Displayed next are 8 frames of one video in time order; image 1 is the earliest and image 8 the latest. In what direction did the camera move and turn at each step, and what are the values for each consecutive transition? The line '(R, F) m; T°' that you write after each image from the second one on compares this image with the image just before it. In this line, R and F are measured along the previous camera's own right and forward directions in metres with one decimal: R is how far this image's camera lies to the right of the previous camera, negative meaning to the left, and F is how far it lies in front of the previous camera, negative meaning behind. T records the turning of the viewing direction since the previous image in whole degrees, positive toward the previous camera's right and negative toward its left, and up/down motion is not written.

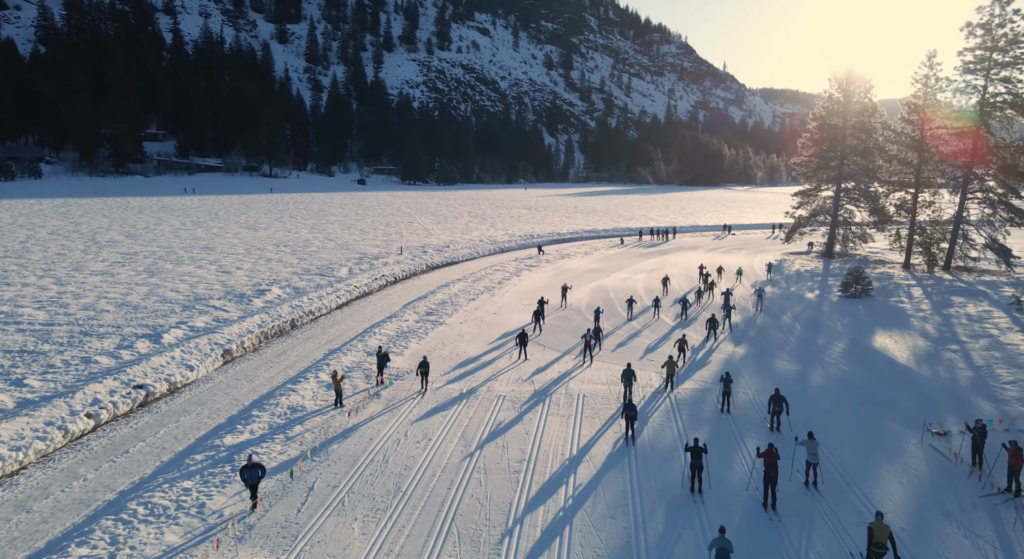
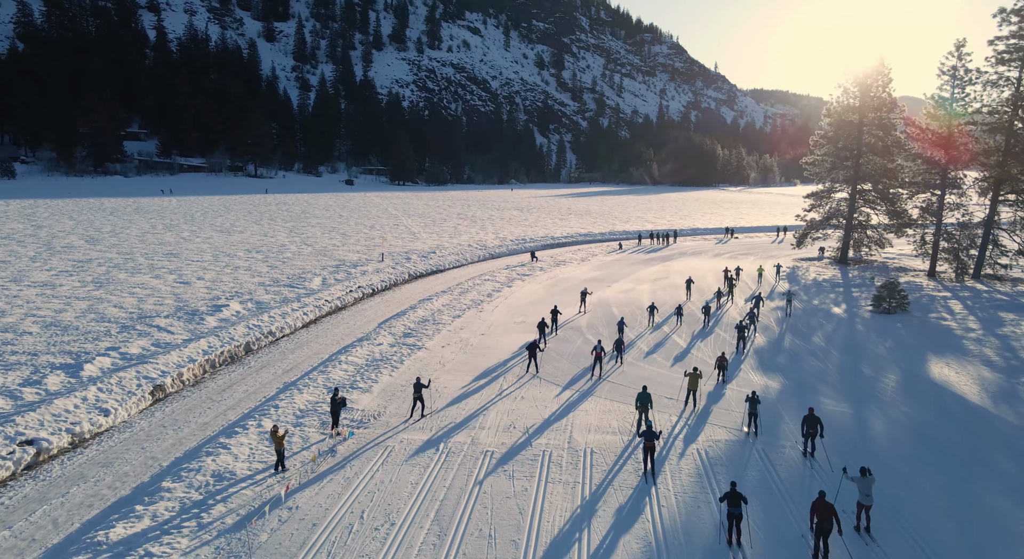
(0.0, +3.6) m; +1°
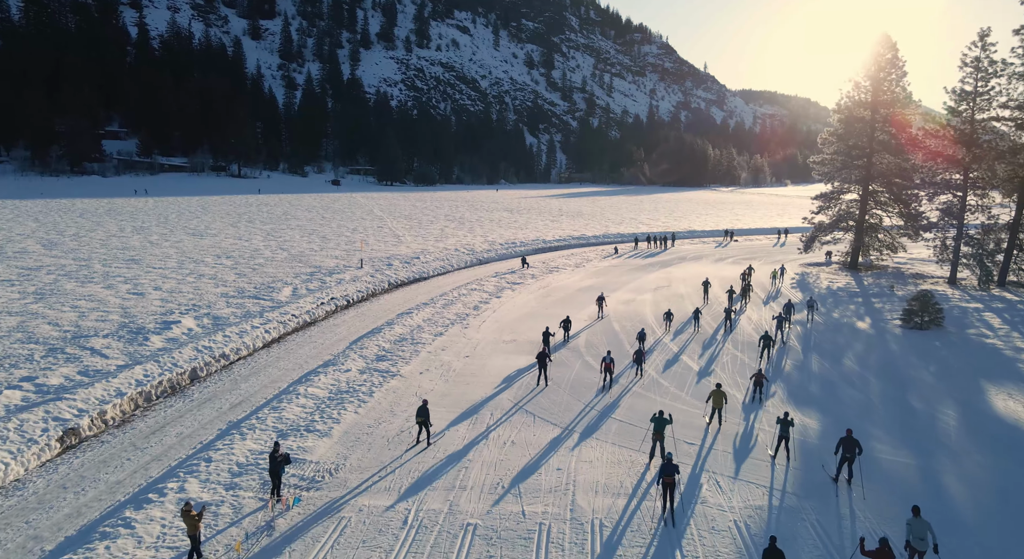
(0.0, +3.0) m; +1°
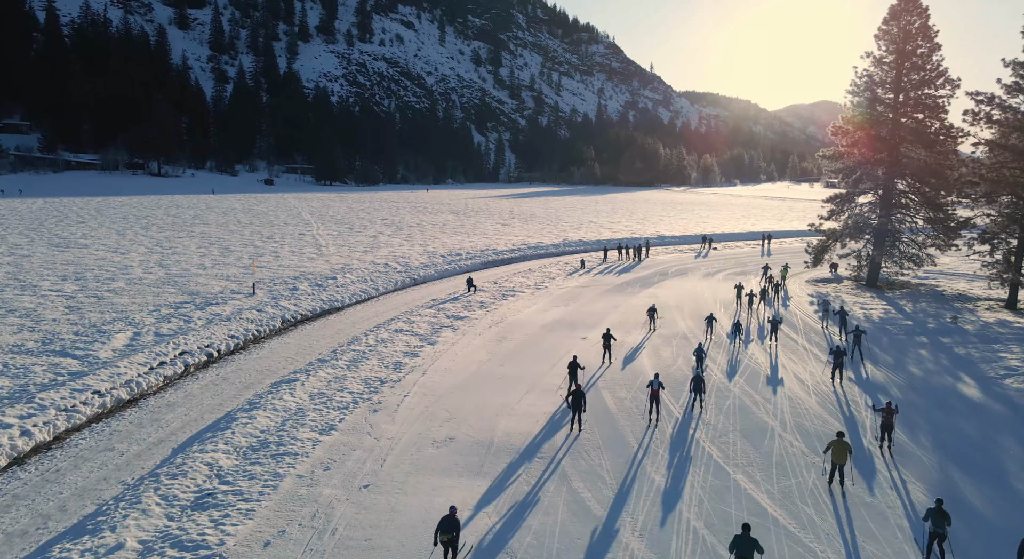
(+0.3, +9.1) m; +4°
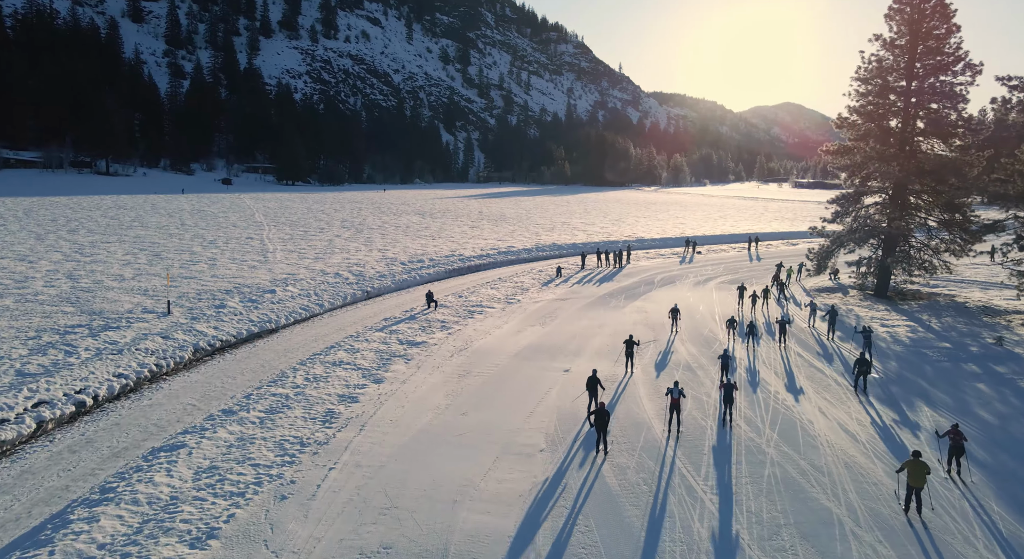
(+0.1, +4.4) m; +3°
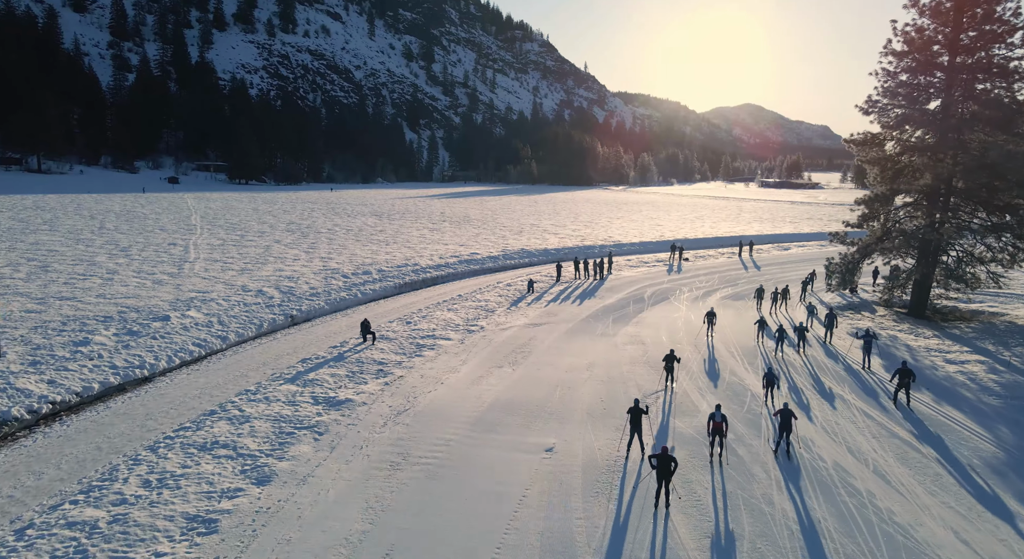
(+0.2, +6.1) m; +3°
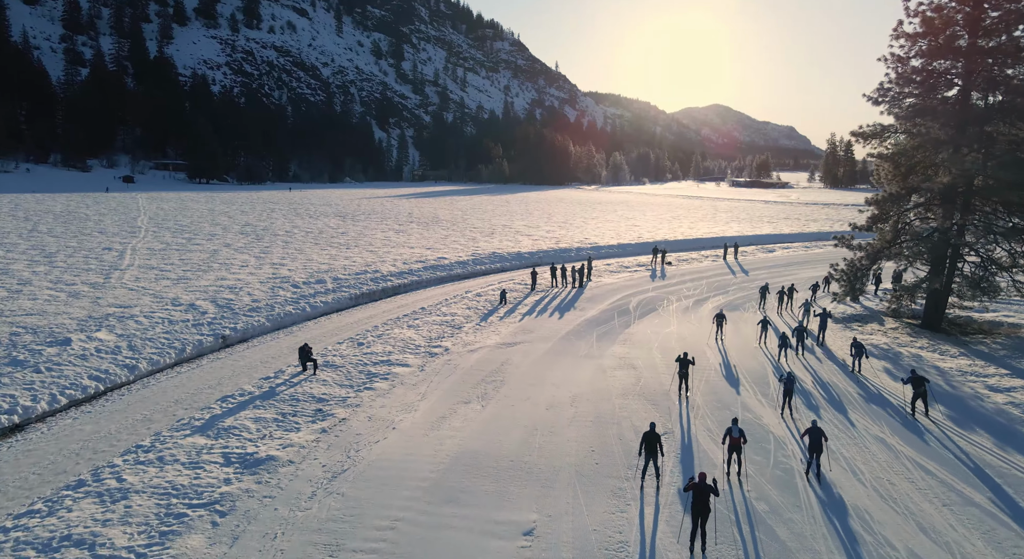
(+0.1, +3.3) m; +2°
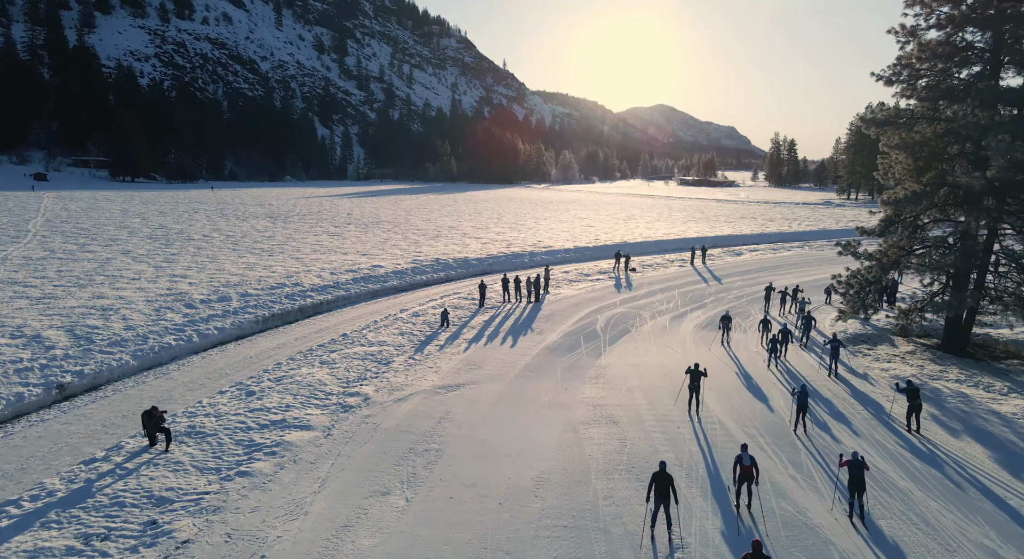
(+0.3, +4.9) m; +4°
